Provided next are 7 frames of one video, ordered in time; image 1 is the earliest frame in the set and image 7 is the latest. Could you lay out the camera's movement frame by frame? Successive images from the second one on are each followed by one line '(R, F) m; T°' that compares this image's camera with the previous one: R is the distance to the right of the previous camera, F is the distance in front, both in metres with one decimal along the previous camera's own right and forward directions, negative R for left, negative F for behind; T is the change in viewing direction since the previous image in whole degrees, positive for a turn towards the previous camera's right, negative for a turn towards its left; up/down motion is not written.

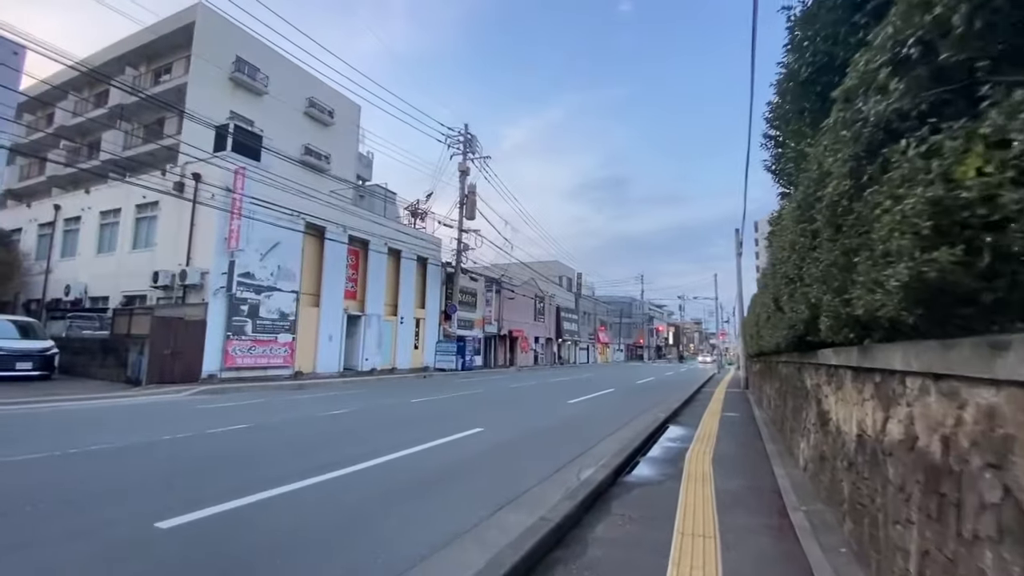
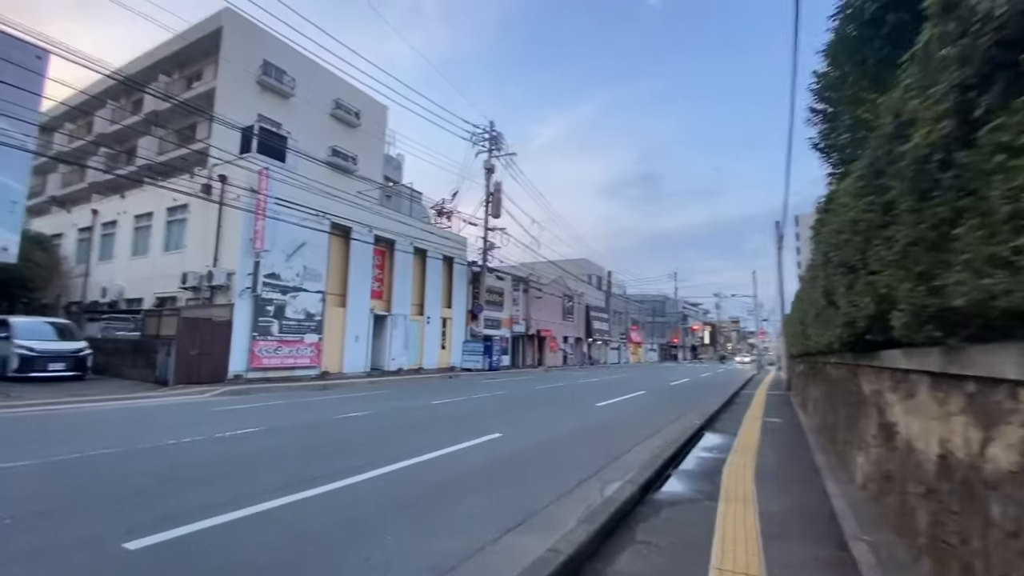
(+0.2, +0.7) m; -4°
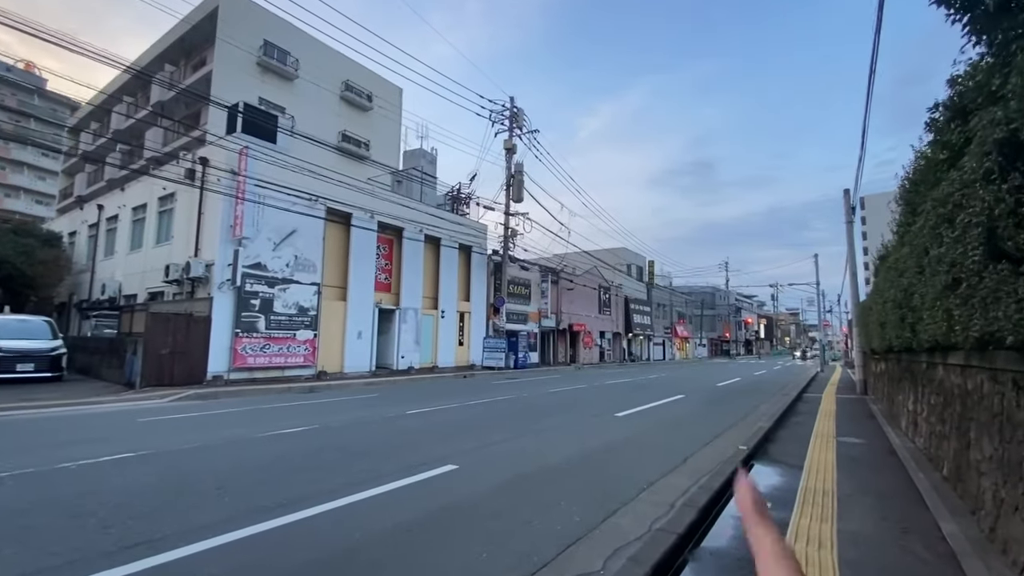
(+1.3, +2.8) m; -5°
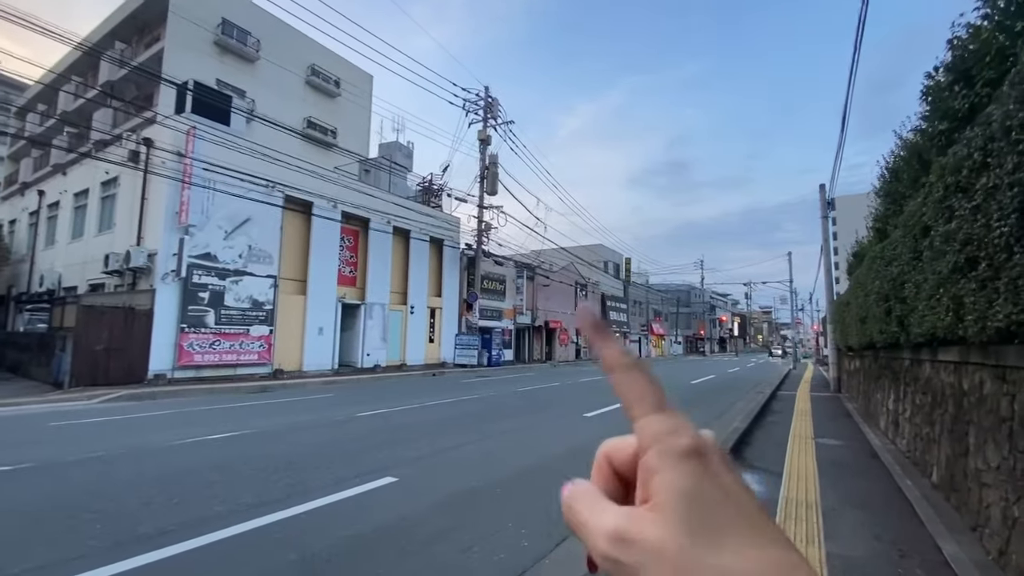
(+0.4, +0.8) m; +2°
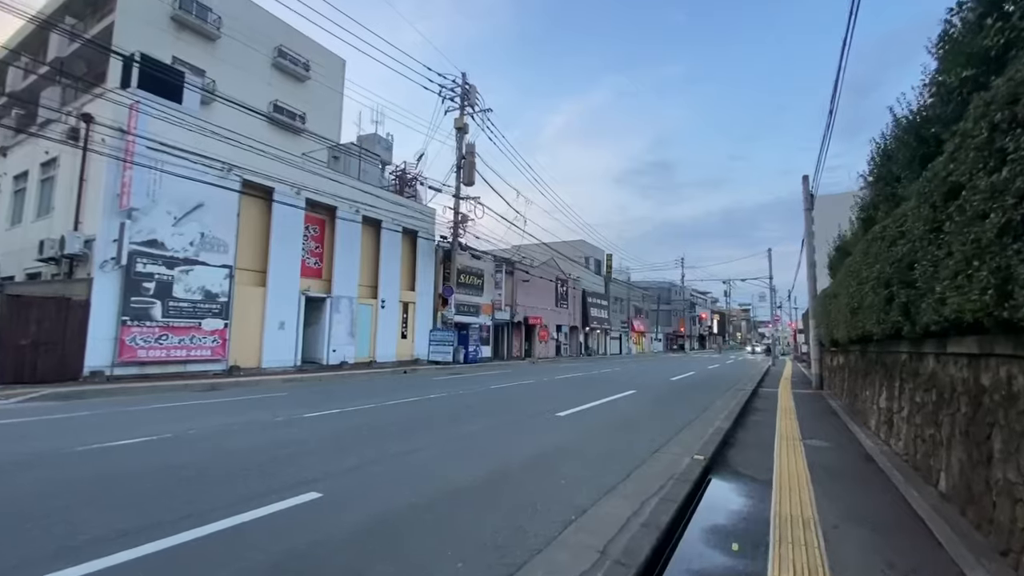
(+0.4, +0.9) m; +2°
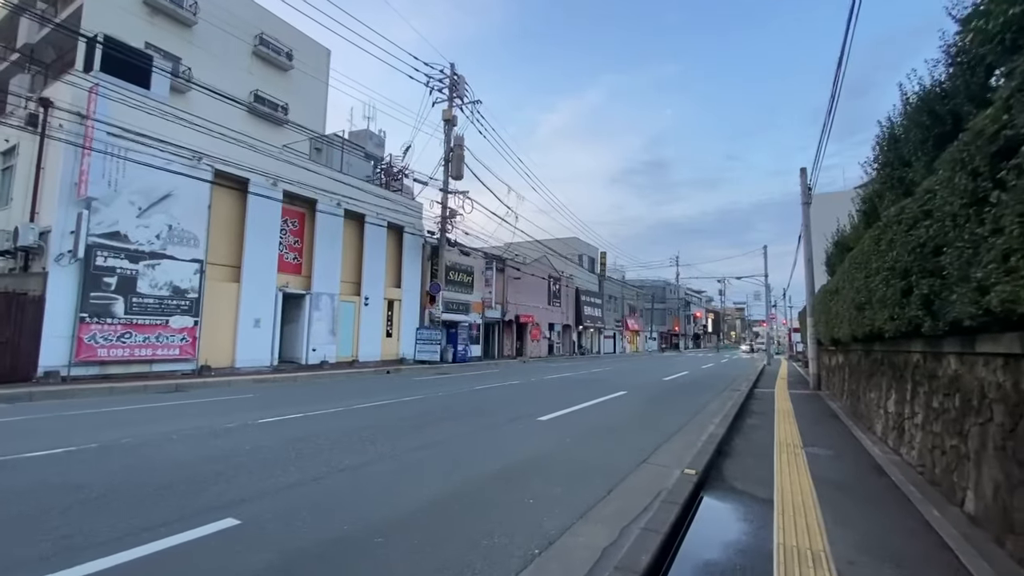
(+0.3, +0.8) m; +1°
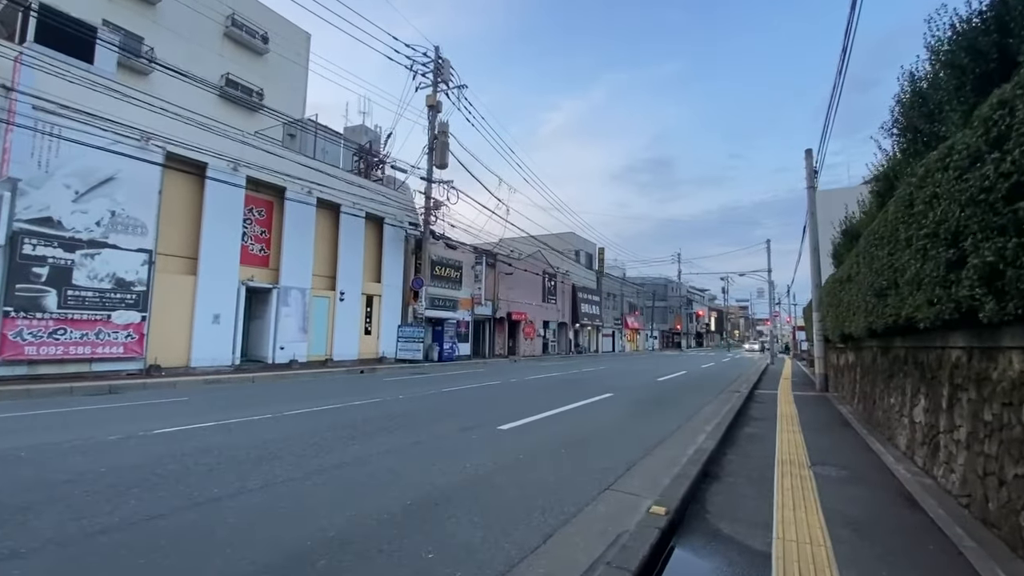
(+0.8, +1.4) m; 0°
